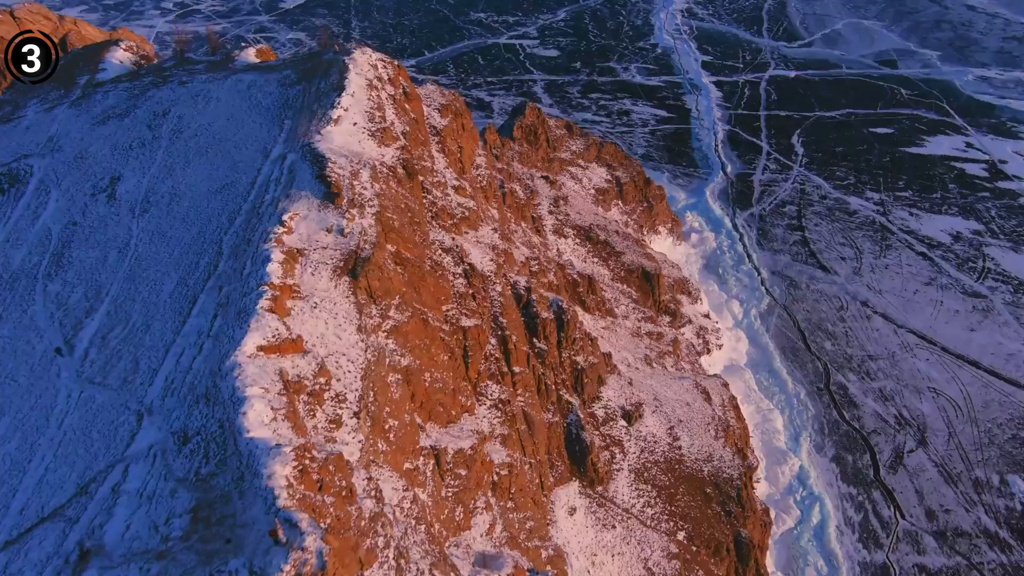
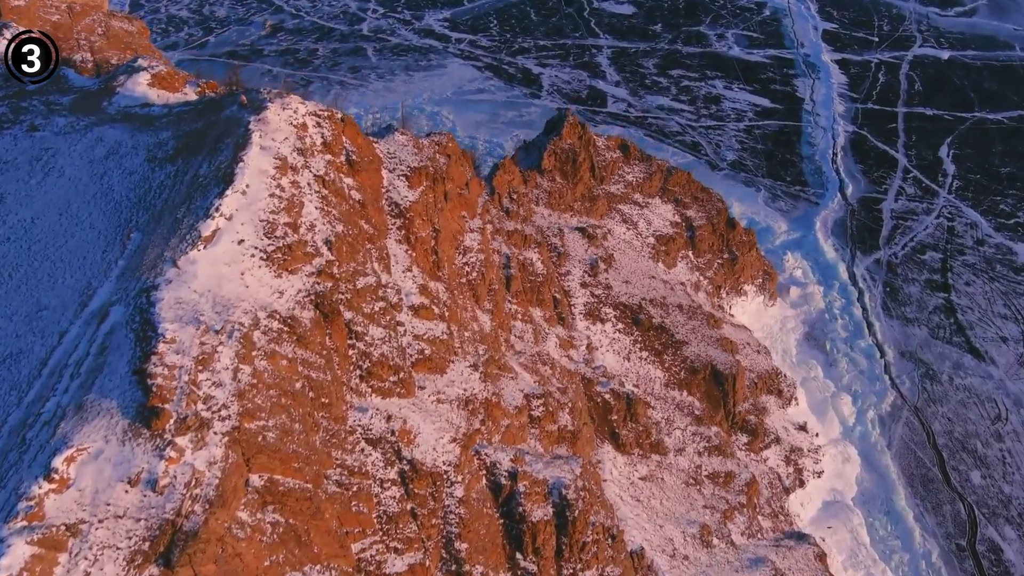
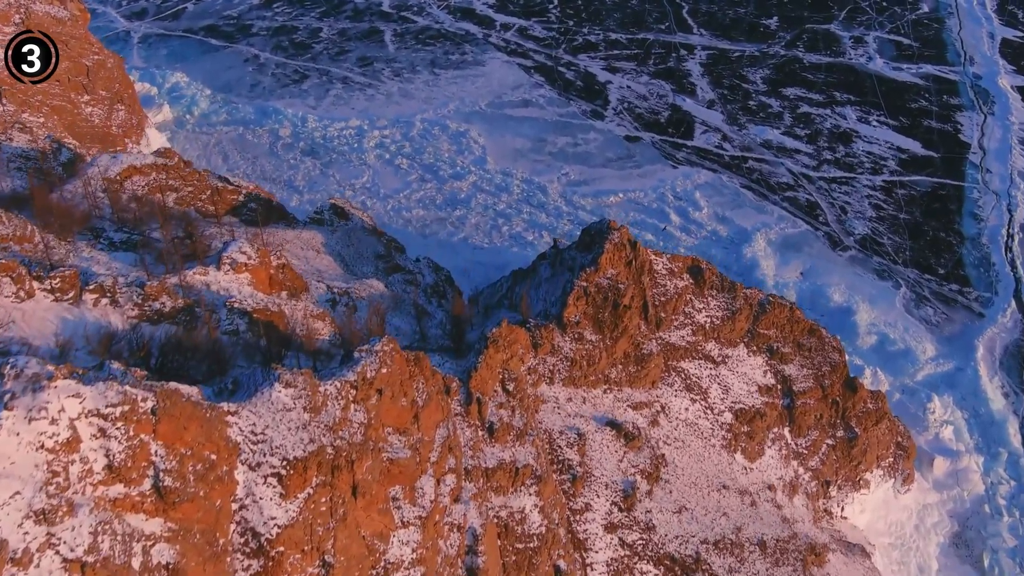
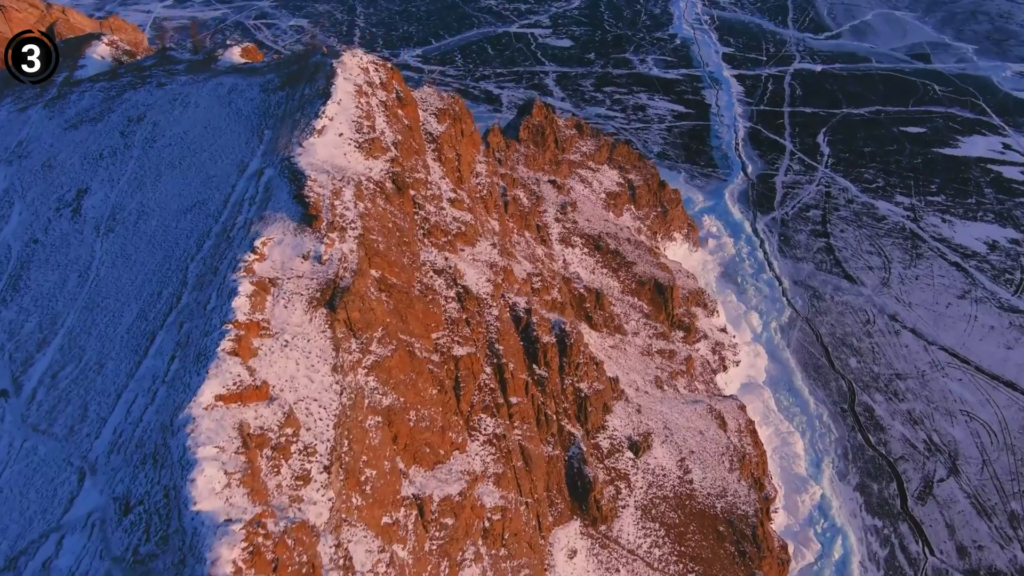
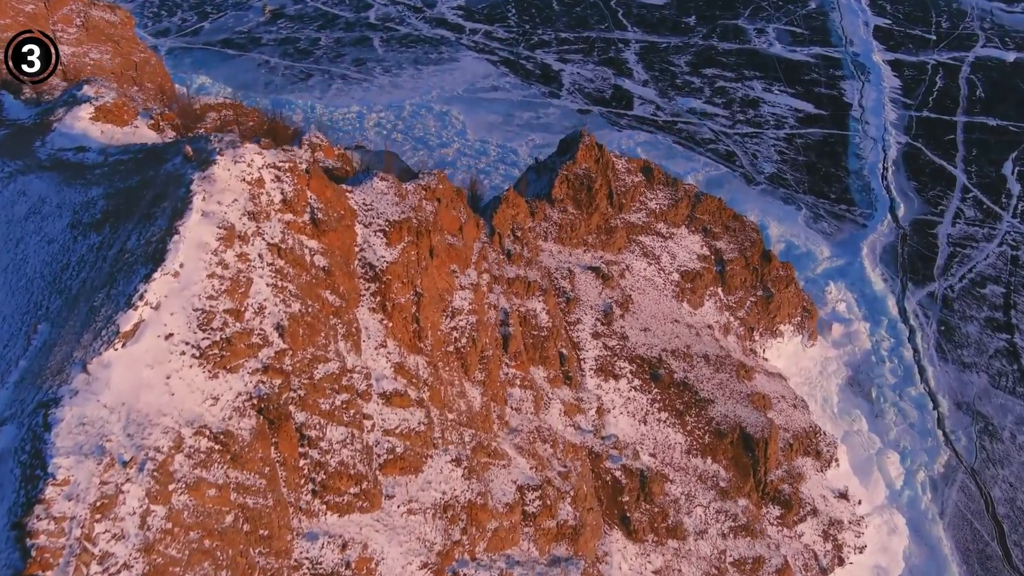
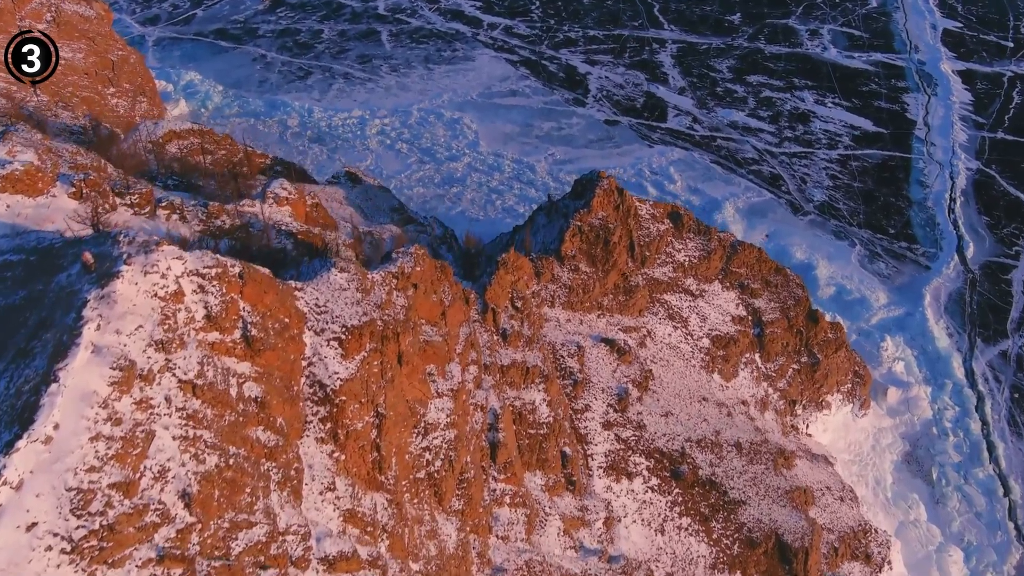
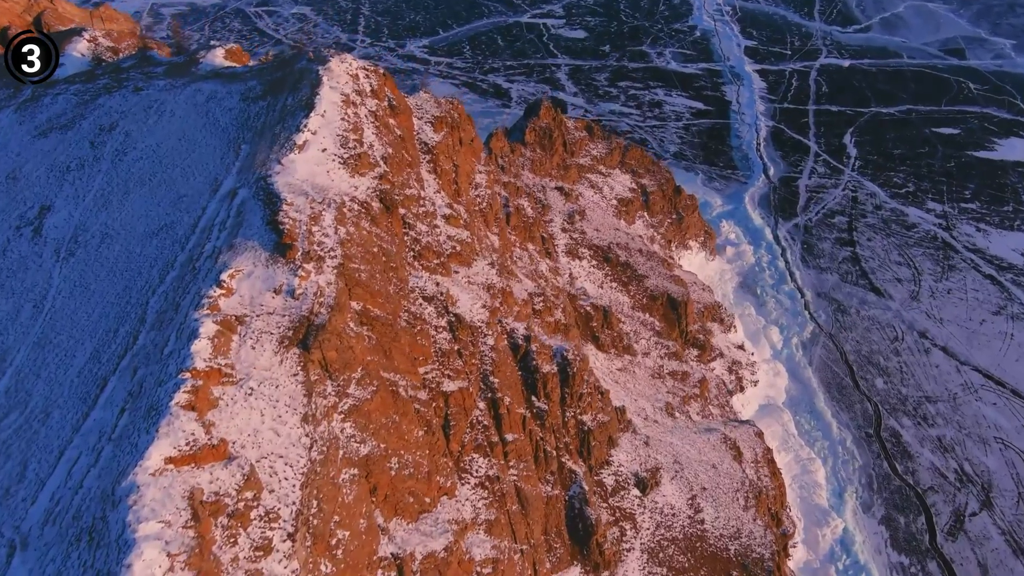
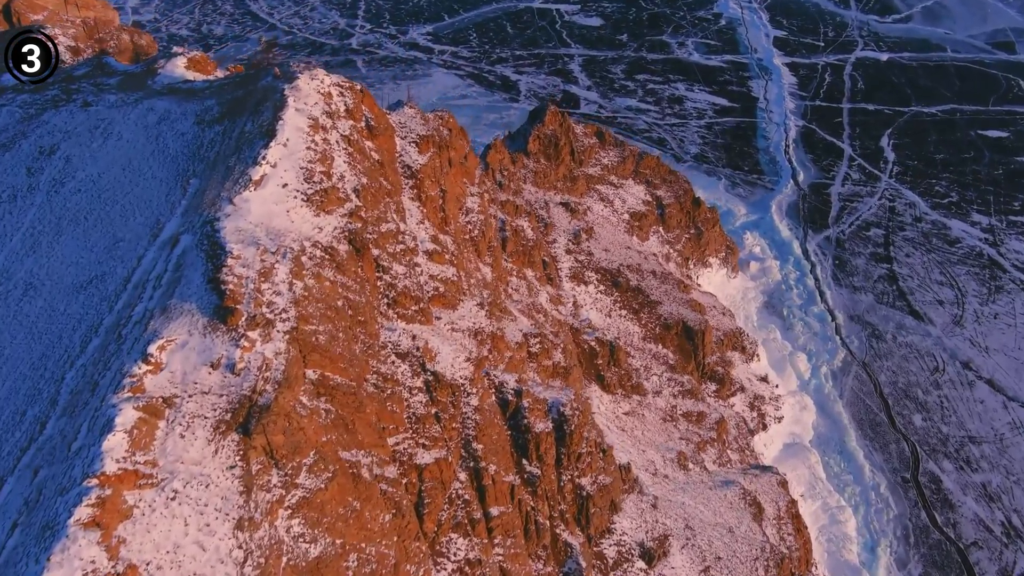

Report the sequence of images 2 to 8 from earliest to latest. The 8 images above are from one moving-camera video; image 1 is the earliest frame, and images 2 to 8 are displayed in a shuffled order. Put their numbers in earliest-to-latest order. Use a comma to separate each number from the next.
4, 7, 8, 2, 5, 6, 3
